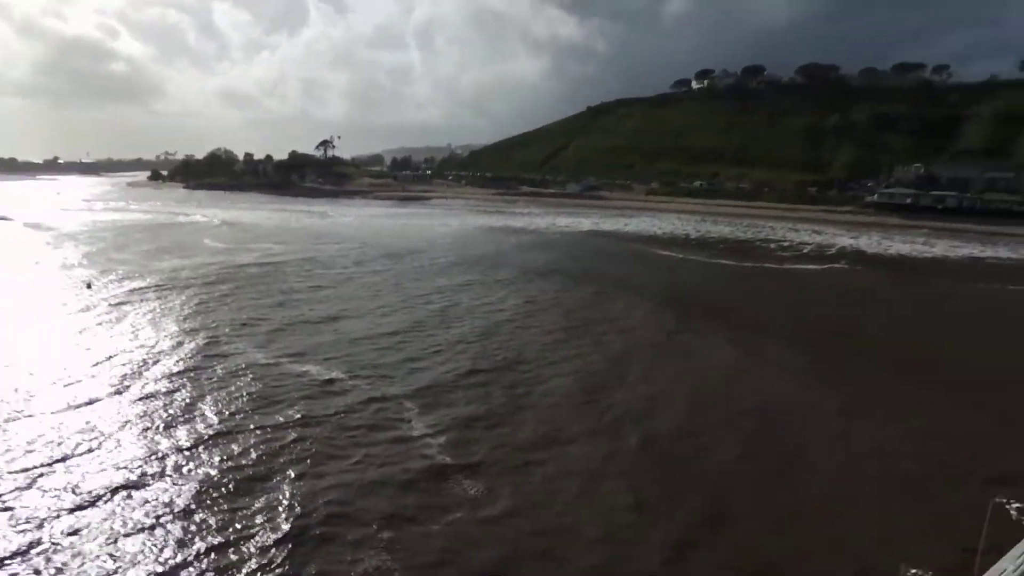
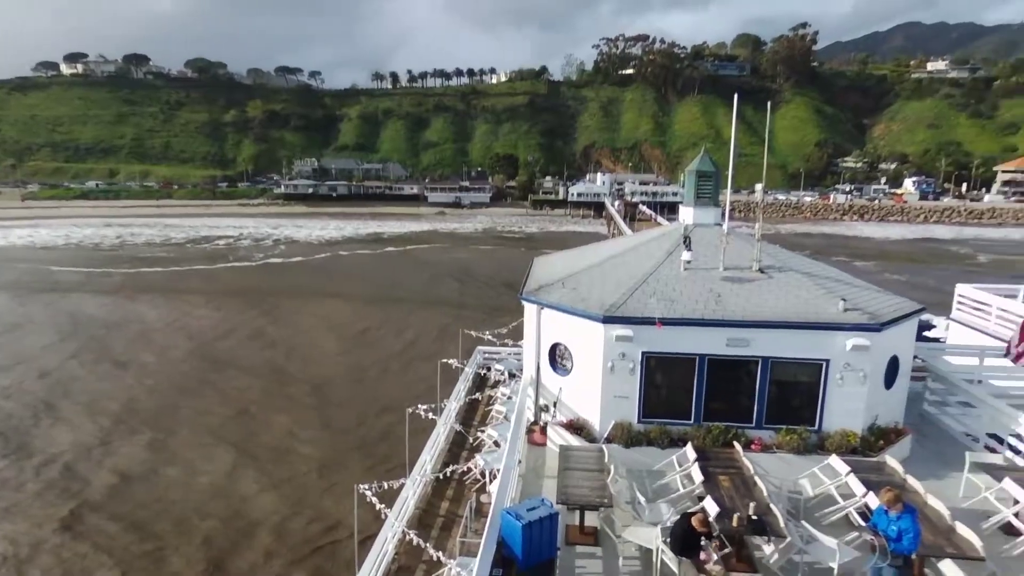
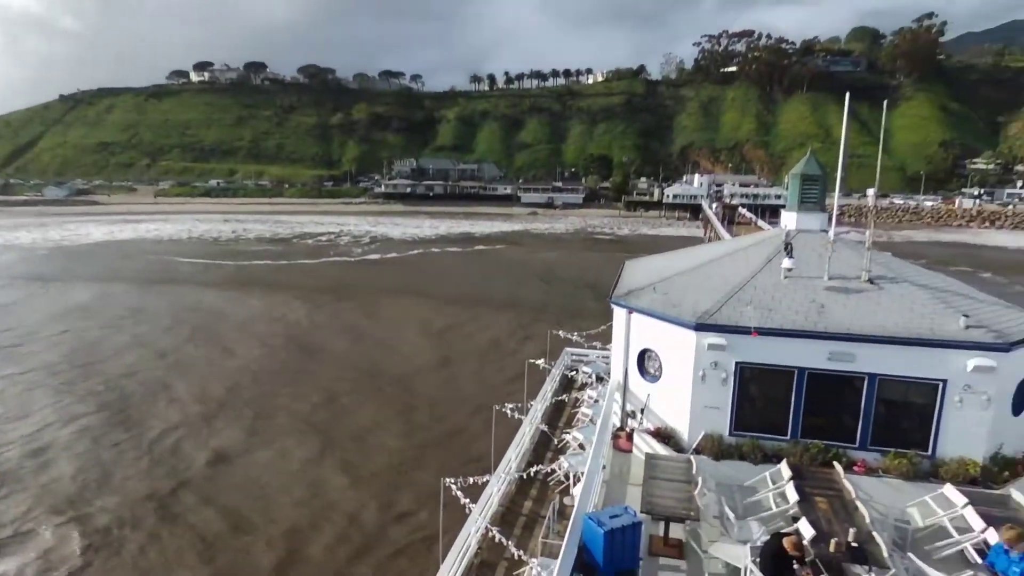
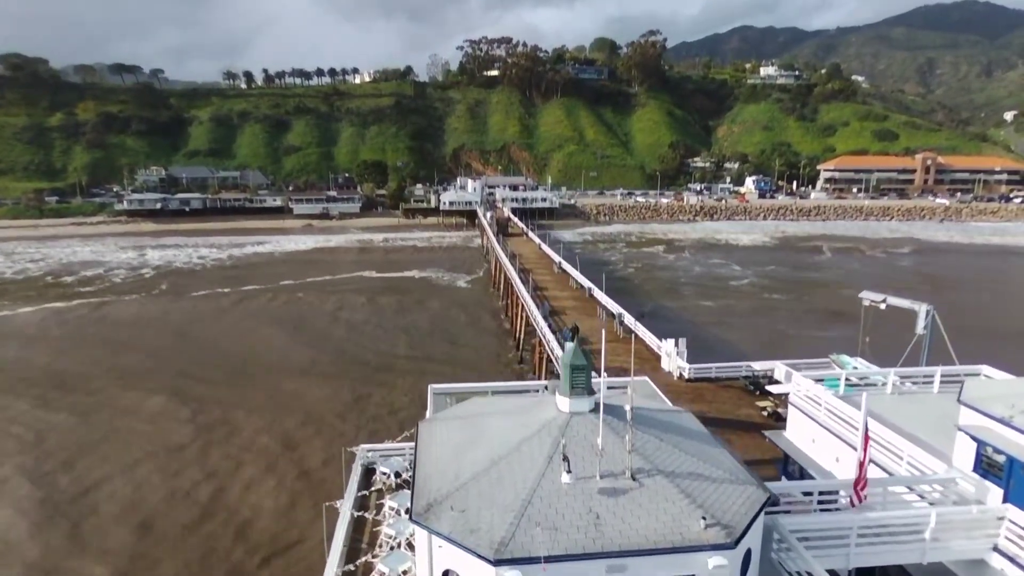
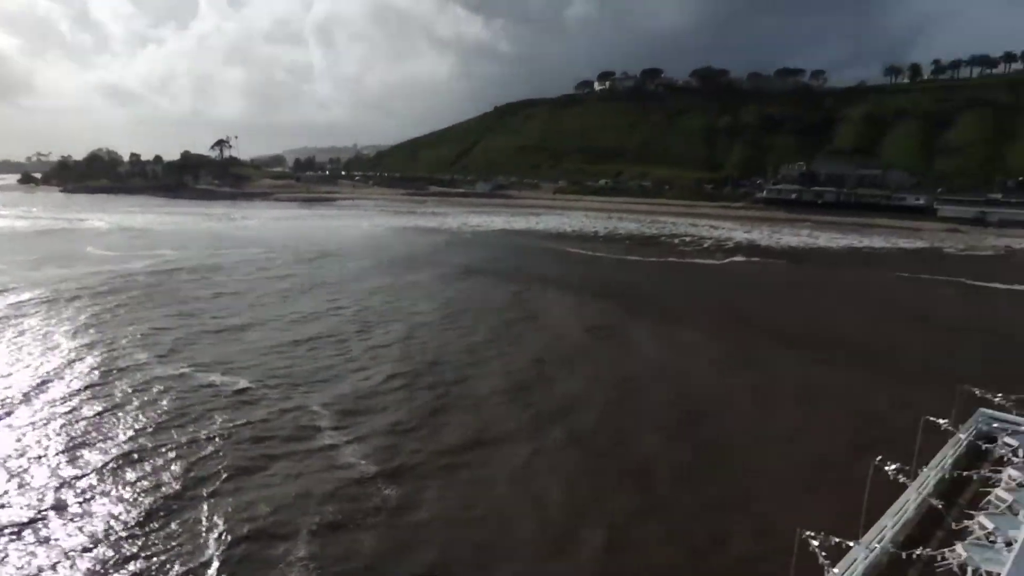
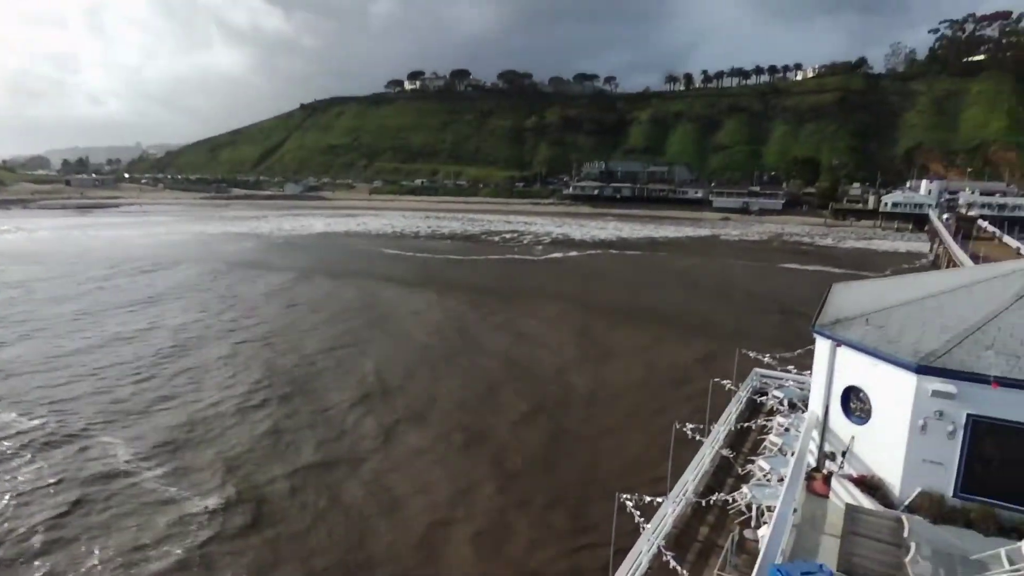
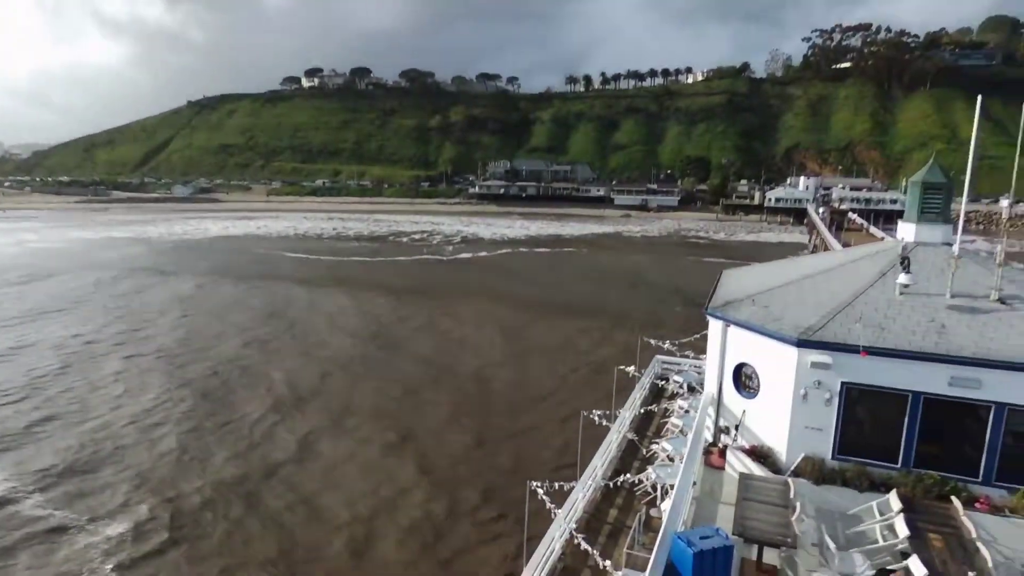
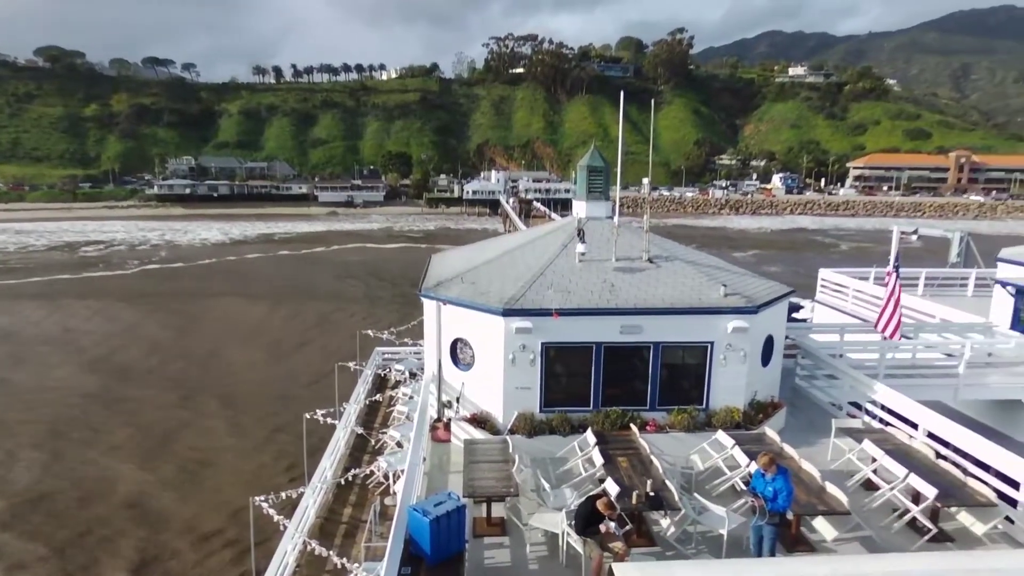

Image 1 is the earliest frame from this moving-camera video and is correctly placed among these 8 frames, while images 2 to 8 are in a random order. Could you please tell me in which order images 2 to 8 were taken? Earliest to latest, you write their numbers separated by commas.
5, 6, 7, 3, 2, 8, 4
